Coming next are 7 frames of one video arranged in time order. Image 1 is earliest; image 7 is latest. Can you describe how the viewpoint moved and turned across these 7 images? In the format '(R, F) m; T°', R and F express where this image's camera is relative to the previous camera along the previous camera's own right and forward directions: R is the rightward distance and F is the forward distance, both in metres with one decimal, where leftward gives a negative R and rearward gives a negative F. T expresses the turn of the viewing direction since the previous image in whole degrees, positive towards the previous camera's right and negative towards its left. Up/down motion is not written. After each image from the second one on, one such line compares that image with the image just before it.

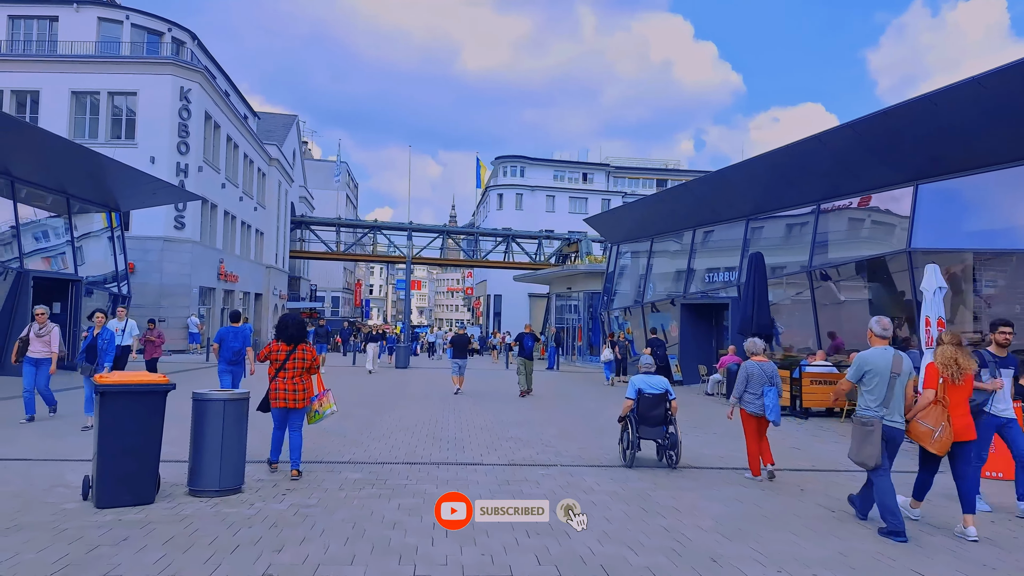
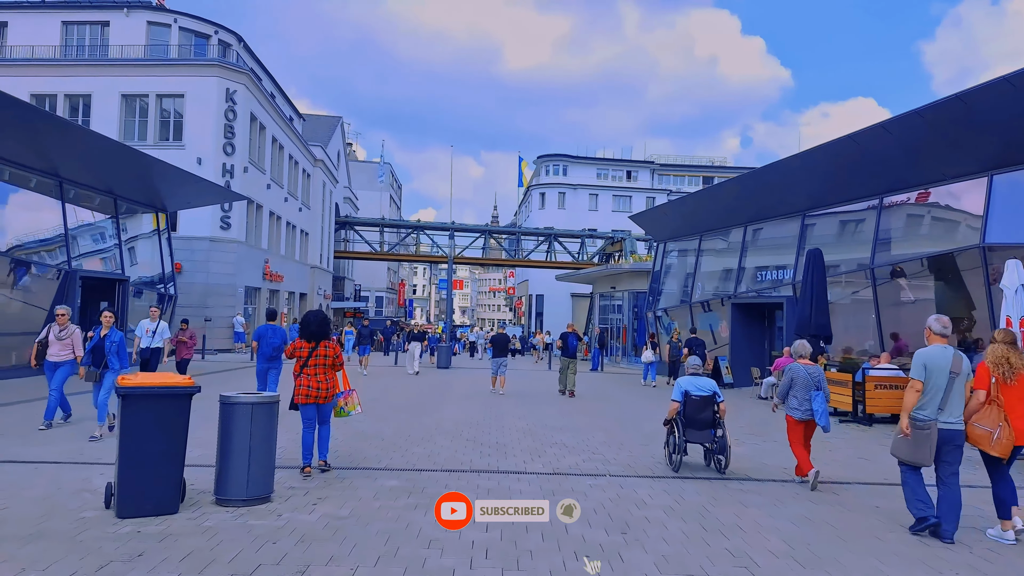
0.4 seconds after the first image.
(0.0, +0.3) m; -3°
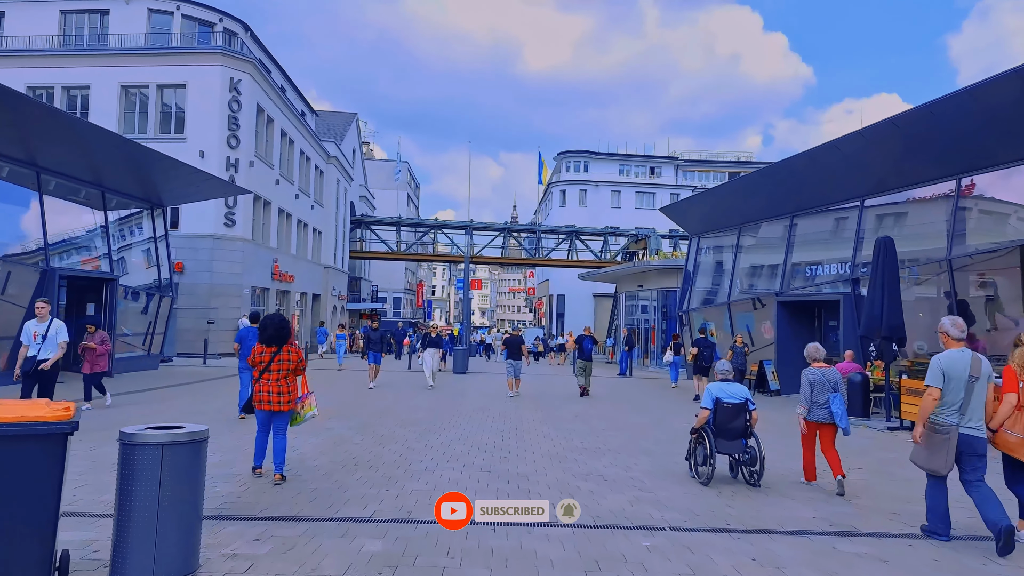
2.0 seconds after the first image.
(0.0, +1.2) m; -2°
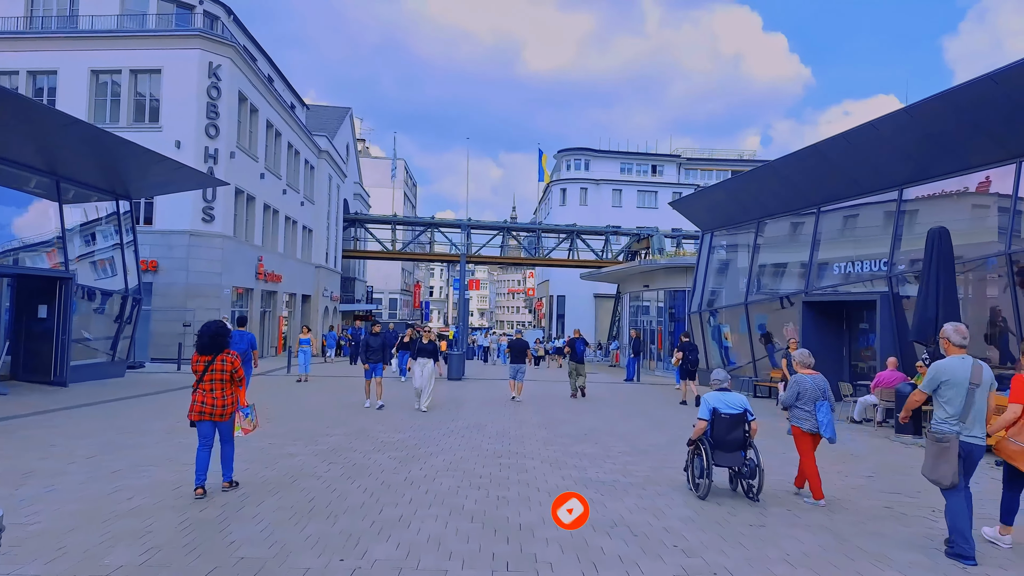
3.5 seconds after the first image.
(0.0, +1.1) m; 0°
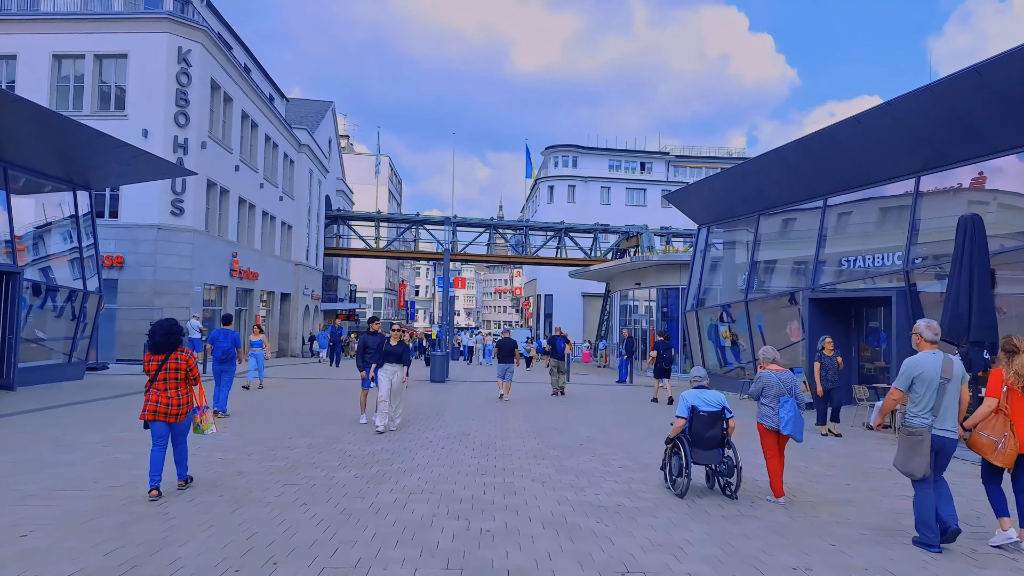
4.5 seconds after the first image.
(0.0, +0.7) m; +1°
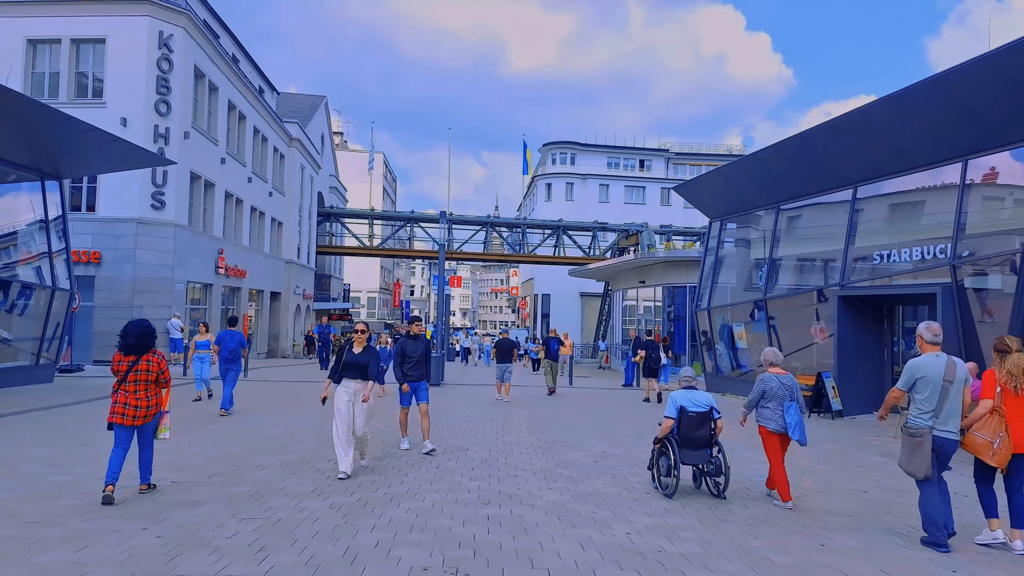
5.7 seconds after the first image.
(-0.1, +0.8) m; 0°
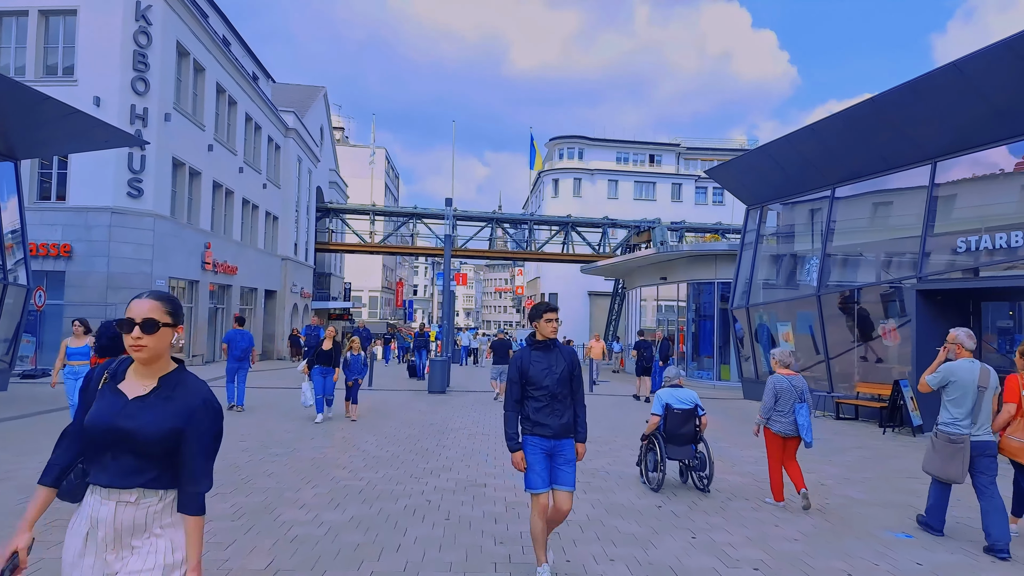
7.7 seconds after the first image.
(-0.2, +1.3) m; 0°
